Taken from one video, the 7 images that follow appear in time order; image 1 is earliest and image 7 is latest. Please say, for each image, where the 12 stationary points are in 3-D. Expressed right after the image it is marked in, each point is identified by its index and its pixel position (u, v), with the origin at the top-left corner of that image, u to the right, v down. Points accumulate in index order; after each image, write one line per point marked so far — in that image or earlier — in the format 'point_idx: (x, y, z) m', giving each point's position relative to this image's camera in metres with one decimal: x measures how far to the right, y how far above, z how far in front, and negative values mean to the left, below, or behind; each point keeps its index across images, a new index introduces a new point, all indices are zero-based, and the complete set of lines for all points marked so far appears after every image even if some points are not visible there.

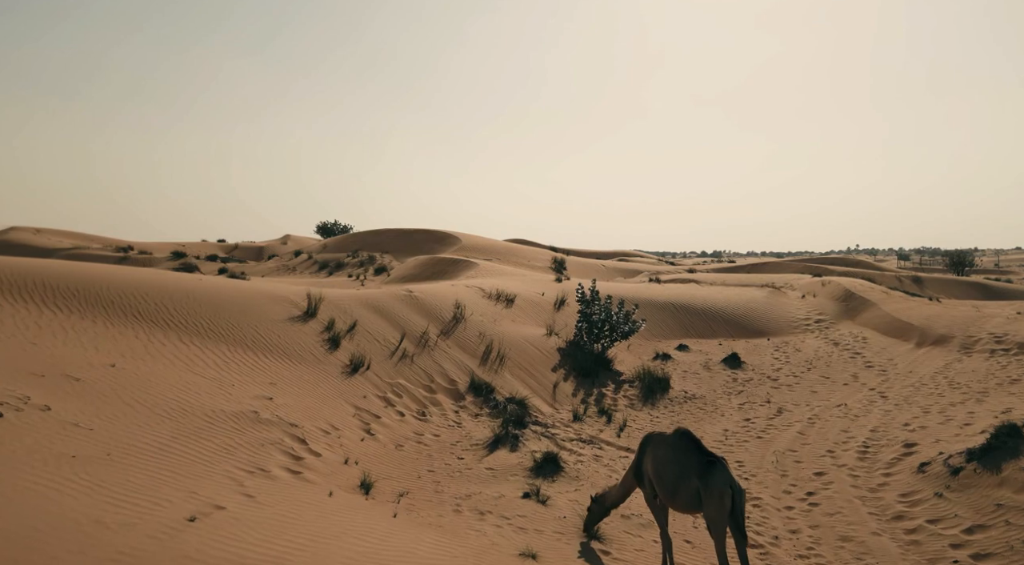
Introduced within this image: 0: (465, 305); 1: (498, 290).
0: (-1.2, -0.6, +15.7) m
1: (-0.5, -0.2, +18.2) m
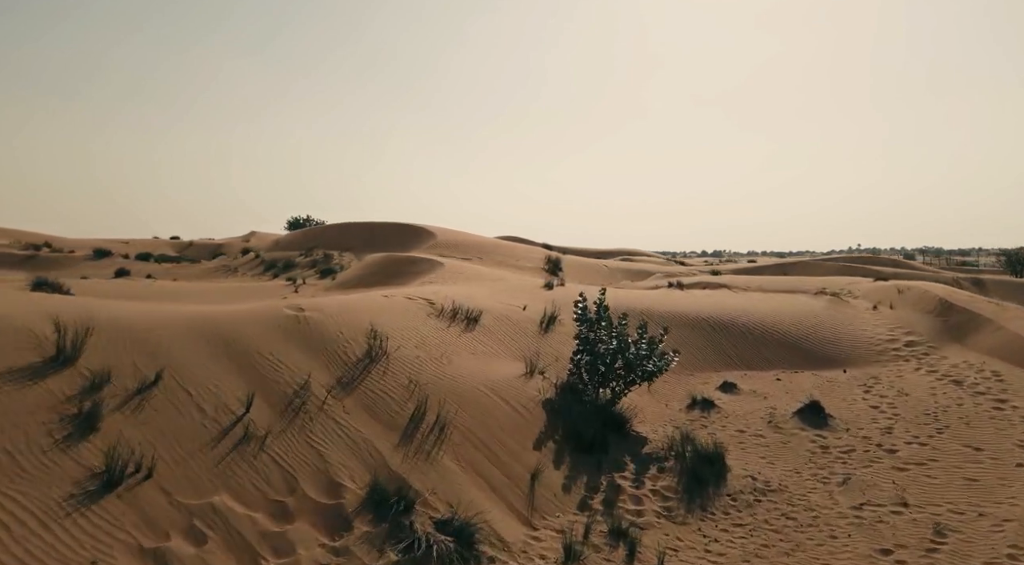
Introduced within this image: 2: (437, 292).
0: (-1.8, -0.8, +9.8) m
1: (-1.1, -0.4, +12.4) m
2: (-1.7, -0.2, +13.5) m
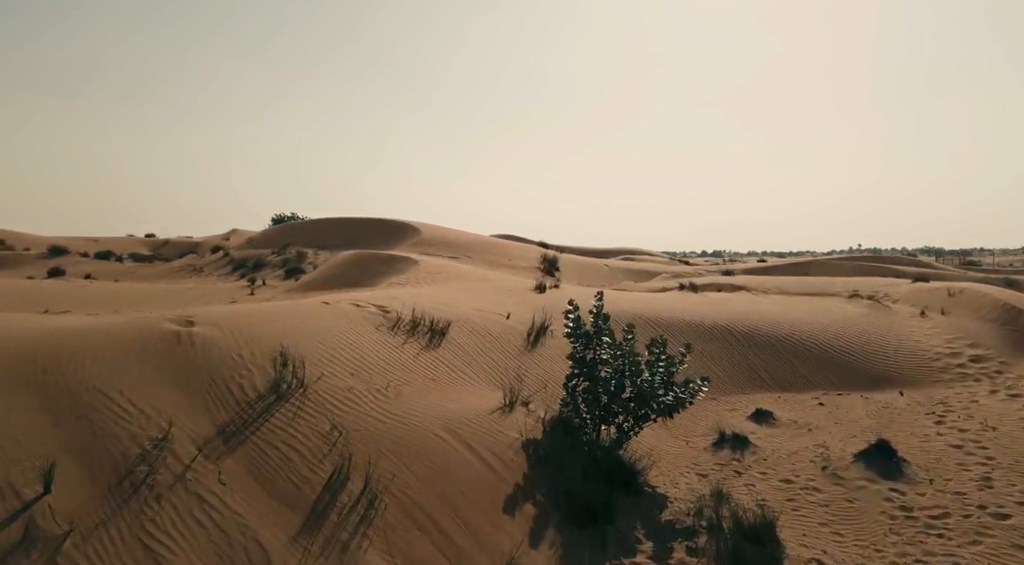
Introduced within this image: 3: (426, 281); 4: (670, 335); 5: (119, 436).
0: (-2.2, -0.8, +7.2) m
1: (-1.5, -0.4, +9.8) m
2: (-2.0, -0.3, +11.0) m
3: (-1.9, 0.0, +14.0) m
4: (+3.0, -1.0, +11.9) m
5: (-3.2, -1.2, +5.2) m
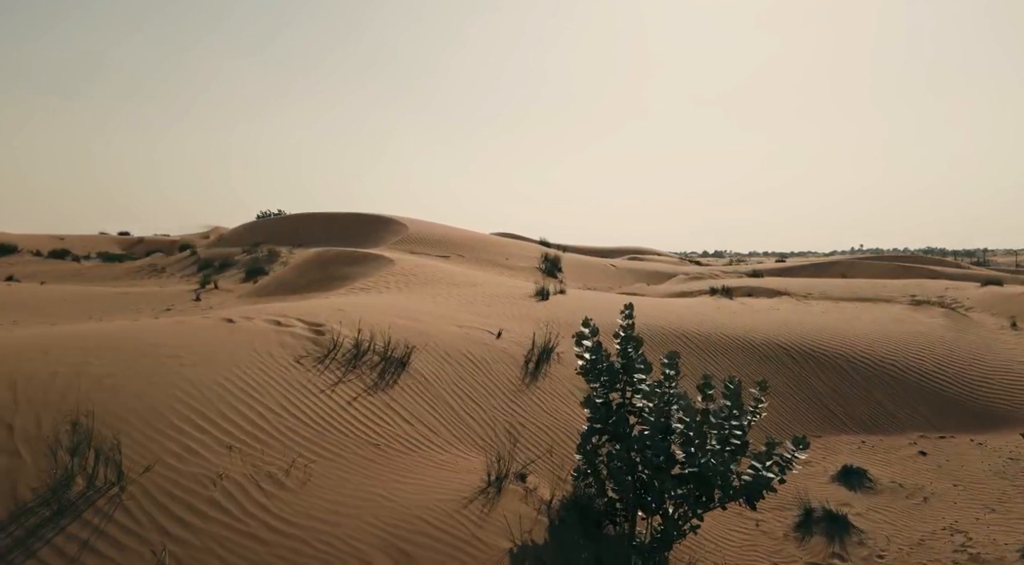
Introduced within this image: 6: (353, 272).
0: (-2.3, -0.9, +4.4) m
1: (-1.6, -0.5, +7.0) m
2: (-2.1, -0.3, +8.1) m
3: (-2.0, -0.1, +11.2) m
4: (+2.9, -1.1, +9.1) m
5: (-3.3, -1.3, +2.3) m
6: (-3.5, +0.3, +13.9) m
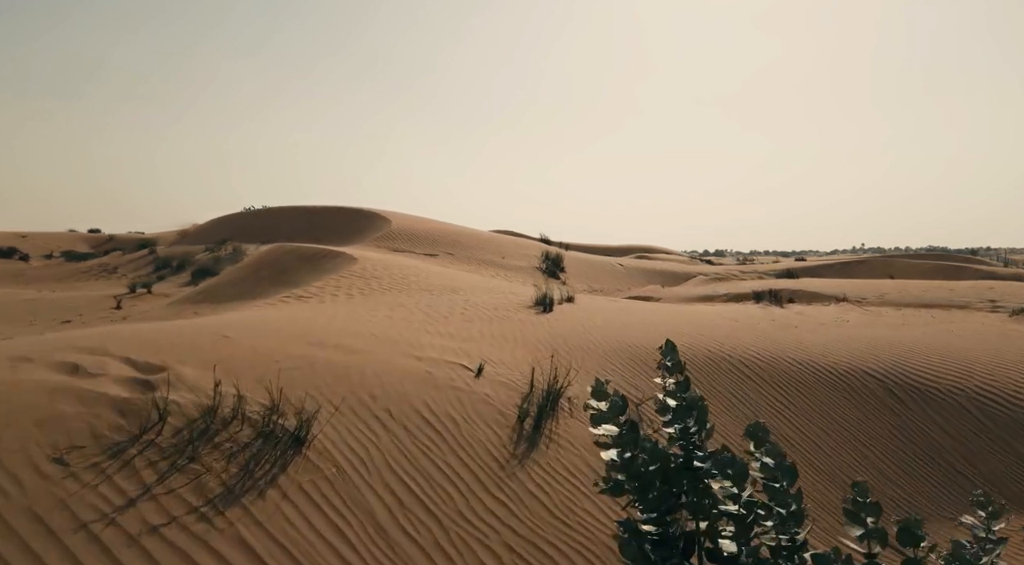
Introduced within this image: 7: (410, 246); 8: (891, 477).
0: (-2.4, -1.0, +1.6) m
1: (-1.7, -0.6, +4.2) m
2: (-2.2, -0.4, +5.3) m
3: (-2.1, -0.1, +8.4) m
4: (+2.8, -1.1, +6.3) m
5: (-3.4, -1.4, -0.5) m
6: (-3.6, +0.2, +11.1) m
7: (-3.2, +1.1, +19.6) m
8: (+3.6, -1.7, +5.8) m
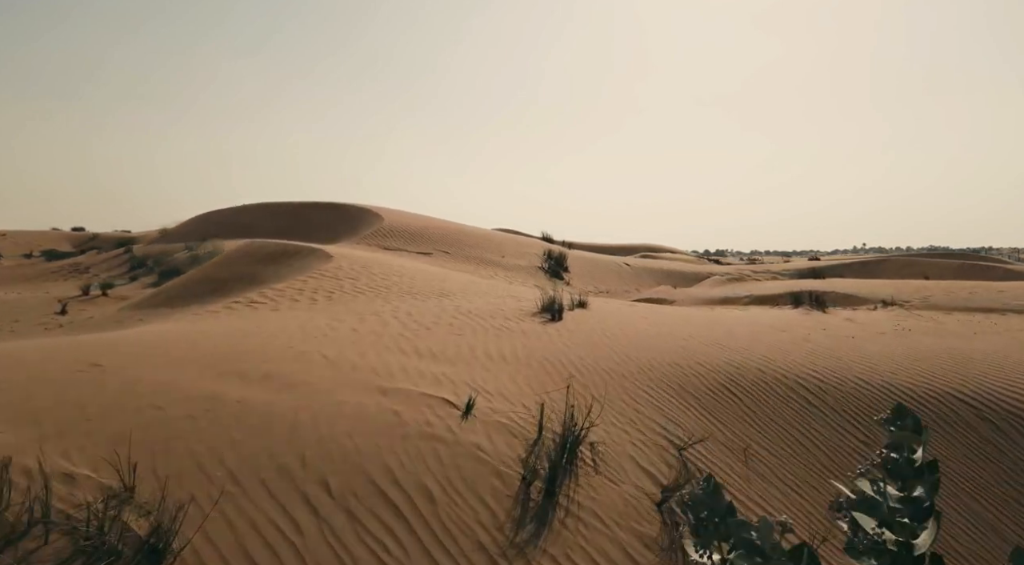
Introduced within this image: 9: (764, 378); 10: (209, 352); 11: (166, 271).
0: (-2.4, -1.0, +0.1) m
1: (-1.7, -0.6, +2.7) m
2: (-2.2, -0.4, +3.9) m
3: (-2.1, -0.1, +6.9) m
4: (+2.8, -1.1, +4.8) m
5: (-3.4, -1.4, -1.9) m
6: (-3.6, +0.2, +9.7) m
7: (-3.1, +1.1, +18.1) m
8: (+3.6, -1.7, +4.4) m
9: (+2.4, -0.8, +5.8) m
10: (-2.2, -0.4, +4.6) m
11: (-8.1, +0.3, +14.7) m
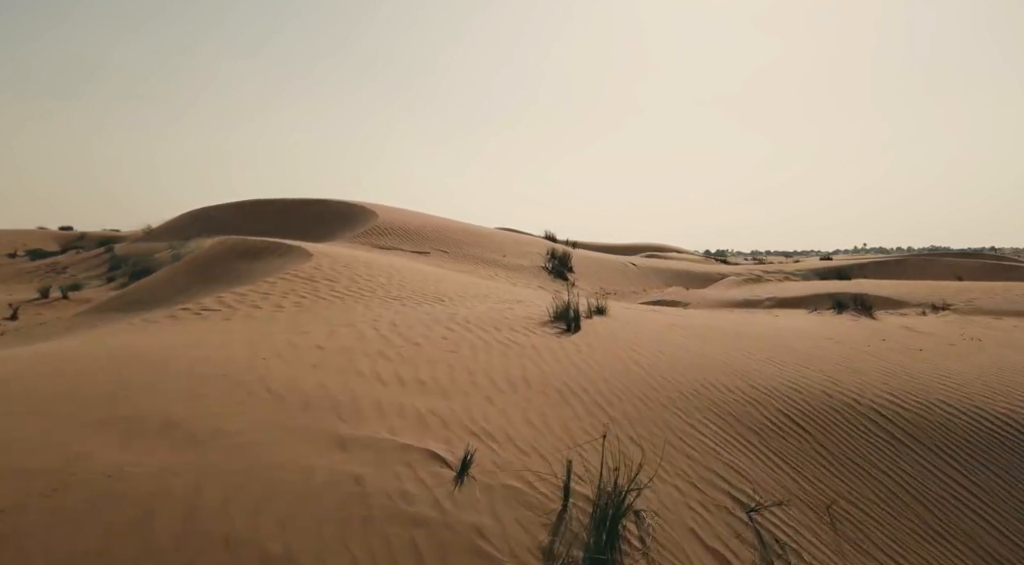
0: (-2.3, -1.0, -1.0) m
1: (-1.6, -0.6, +1.6) m
2: (-2.1, -0.5, +2.7) m
3: (-2.1, -0.2, +5.8) m
4: (+2.9, -1.2, +3.7) m
5: (-3.3, -1.4, -3.1) m
6: (-3.5, +0.1, +8.5) m
7: (-3.1, +1.1, +17.0) m
8: (+3.7, -1.7, +3.2) m
9: (+2.5, -0.9, +4.7) m
10: (-2.1, -0.4, +3.5) m
11: (-8.0, +0.2, +13.6) m
